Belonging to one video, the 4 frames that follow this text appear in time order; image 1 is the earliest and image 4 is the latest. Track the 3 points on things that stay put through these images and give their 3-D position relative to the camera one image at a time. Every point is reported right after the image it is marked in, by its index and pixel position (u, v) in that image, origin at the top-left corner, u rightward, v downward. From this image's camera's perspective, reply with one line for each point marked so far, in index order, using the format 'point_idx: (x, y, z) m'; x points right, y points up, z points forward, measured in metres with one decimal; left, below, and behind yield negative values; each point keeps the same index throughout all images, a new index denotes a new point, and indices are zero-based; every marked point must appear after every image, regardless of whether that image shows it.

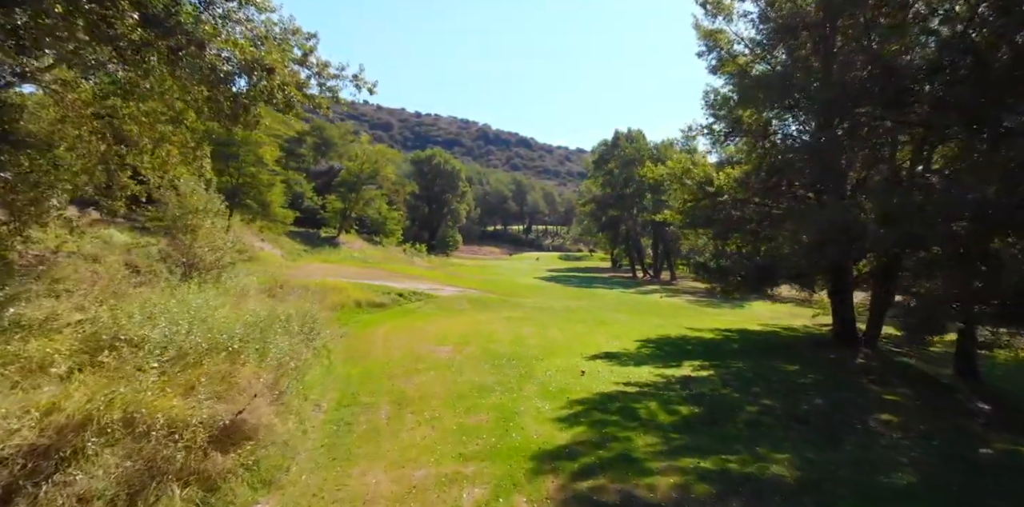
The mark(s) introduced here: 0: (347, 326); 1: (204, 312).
0: (-4.1, -1.8, +14.9) m
1: (-4.5, -0.8, +8.7) m
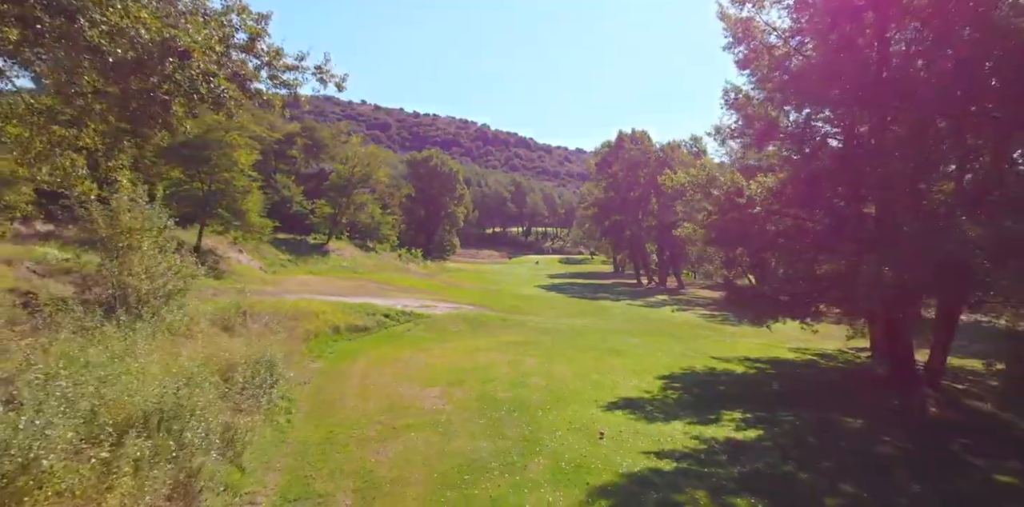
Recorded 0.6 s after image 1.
0: (-4.1, -2.3, +12.9) m
1: (-4.4, -1.3, +6.6) m
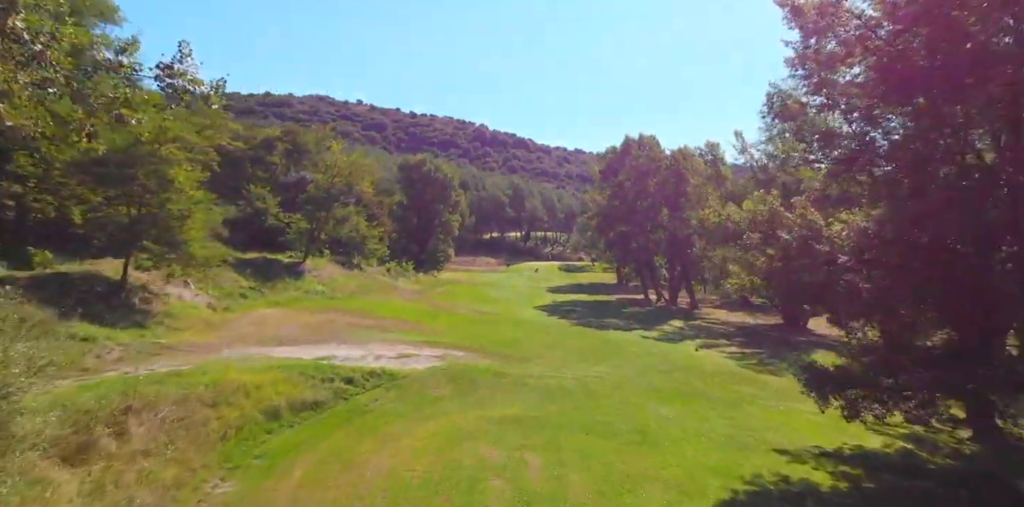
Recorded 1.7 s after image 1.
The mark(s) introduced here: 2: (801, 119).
0: (-4.2, -3.4, +9.1) m
1: (-4.5, -2.4, +2.8) m
2: (+5.9, +2.7, +12.0) m
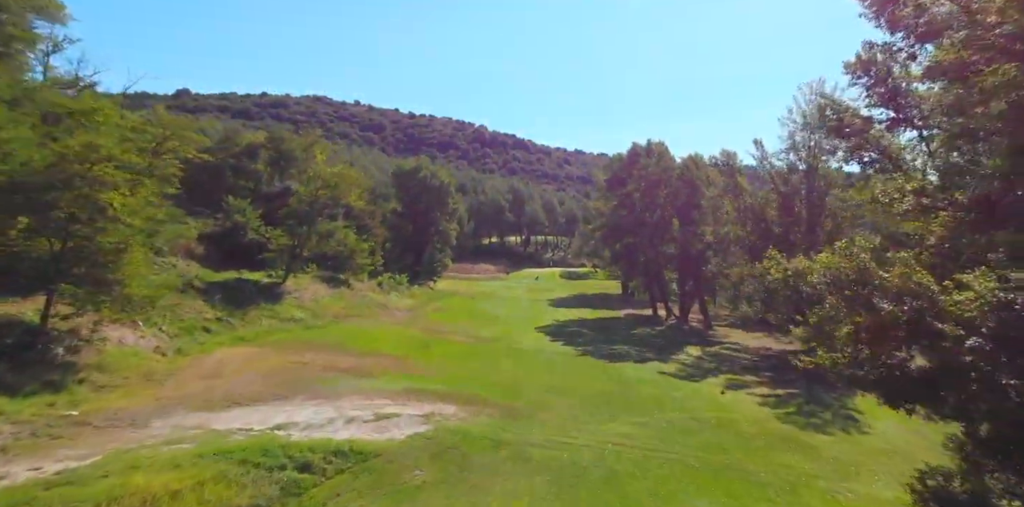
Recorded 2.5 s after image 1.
0: (-4.2, -4.4, +6.2) m
1: (-4.5, -3.4, -0.1) m
2: (+5.8, +1.7, +9.1) m
